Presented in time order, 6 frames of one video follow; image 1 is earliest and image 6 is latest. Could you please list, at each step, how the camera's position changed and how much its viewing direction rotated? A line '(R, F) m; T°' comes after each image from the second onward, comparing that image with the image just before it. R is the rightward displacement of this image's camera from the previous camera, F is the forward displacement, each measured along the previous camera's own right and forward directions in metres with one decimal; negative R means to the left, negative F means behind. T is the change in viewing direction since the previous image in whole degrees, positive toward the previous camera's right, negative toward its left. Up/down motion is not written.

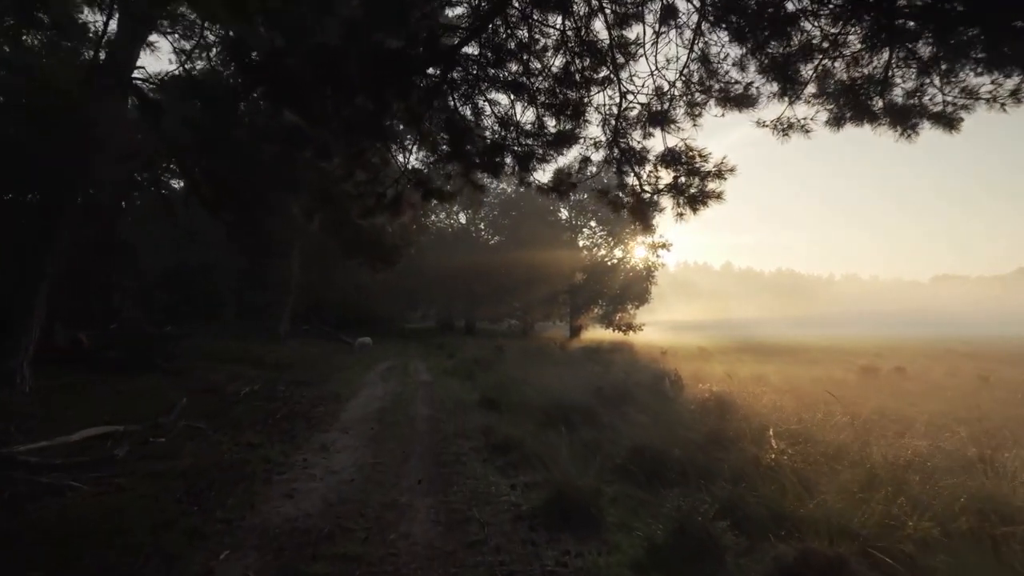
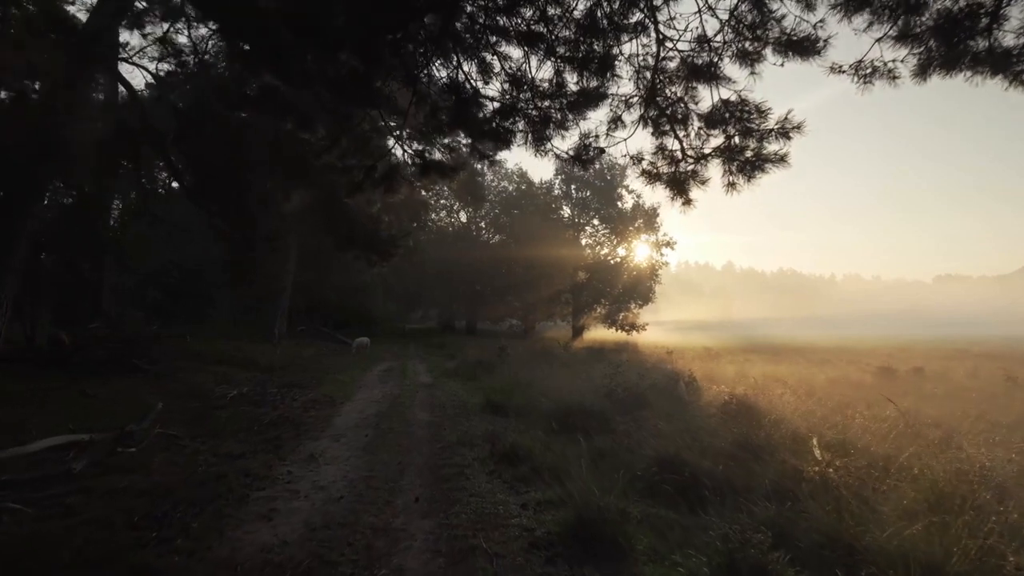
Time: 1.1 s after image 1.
(-0.1, +1.0) m; 0°
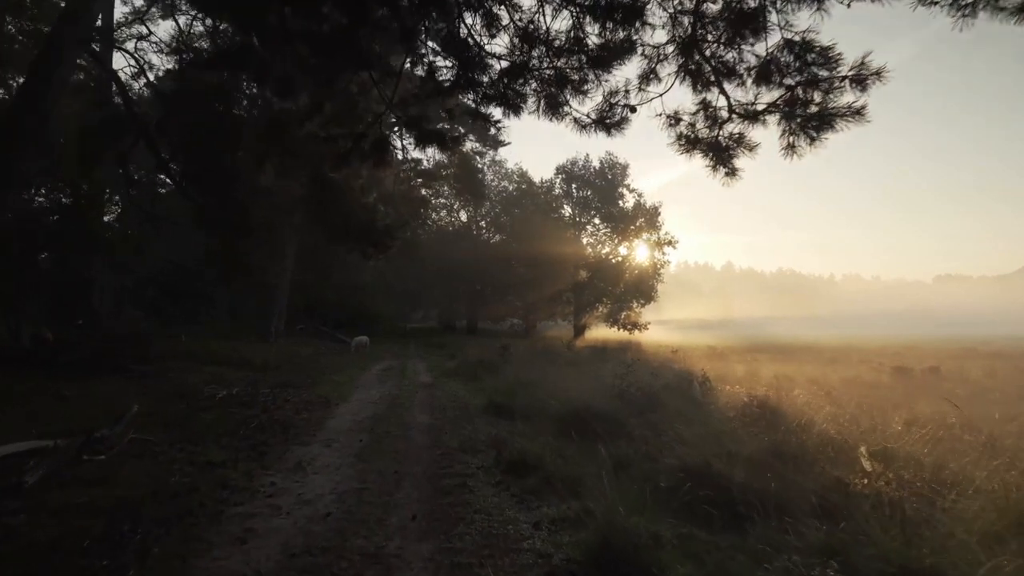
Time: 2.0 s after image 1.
(-0.1, +0.8) m; 0°
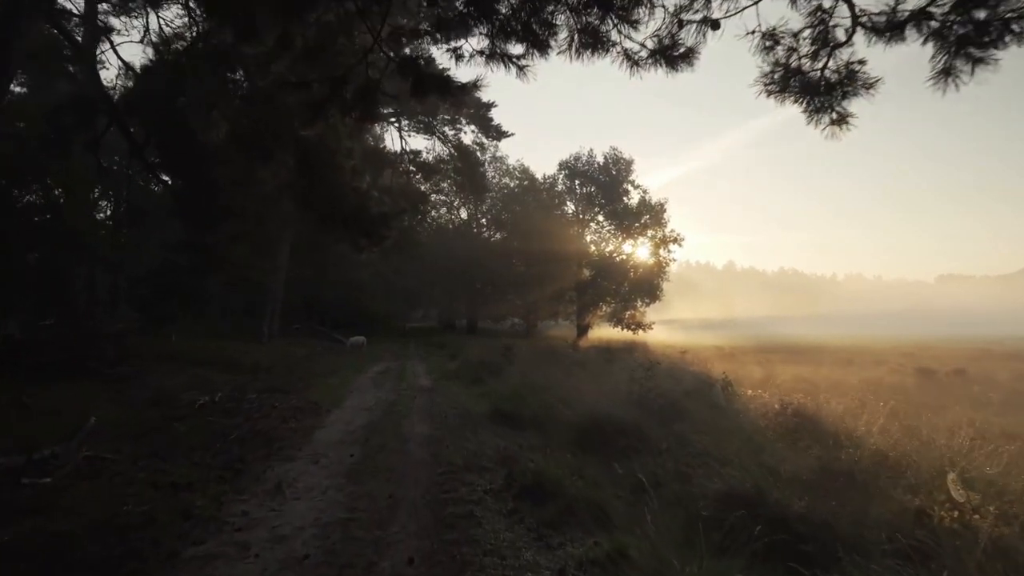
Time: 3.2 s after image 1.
(-0.2, +1.2) m; 0°
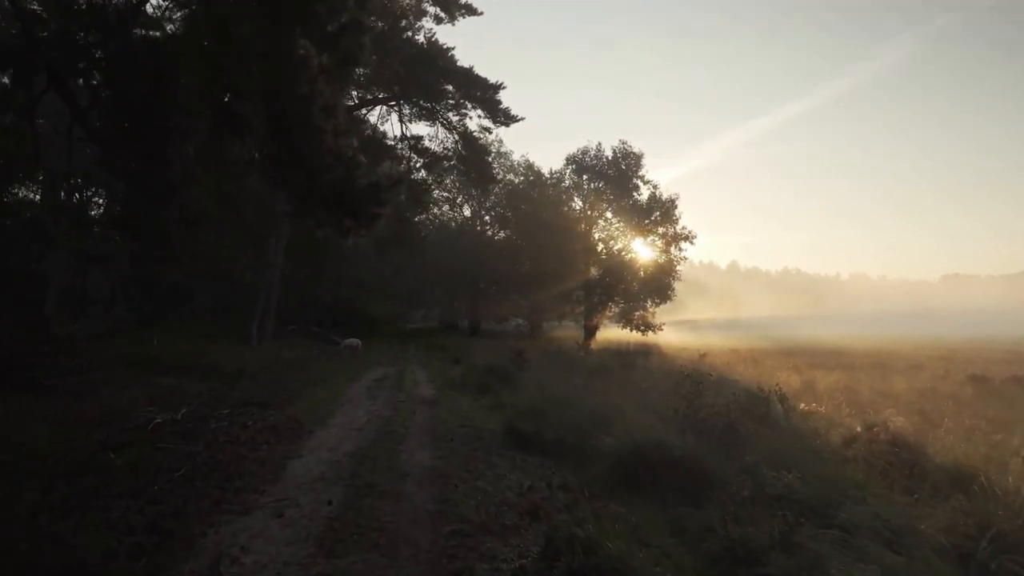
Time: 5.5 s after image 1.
(-0.3, +2.2) m; 0°
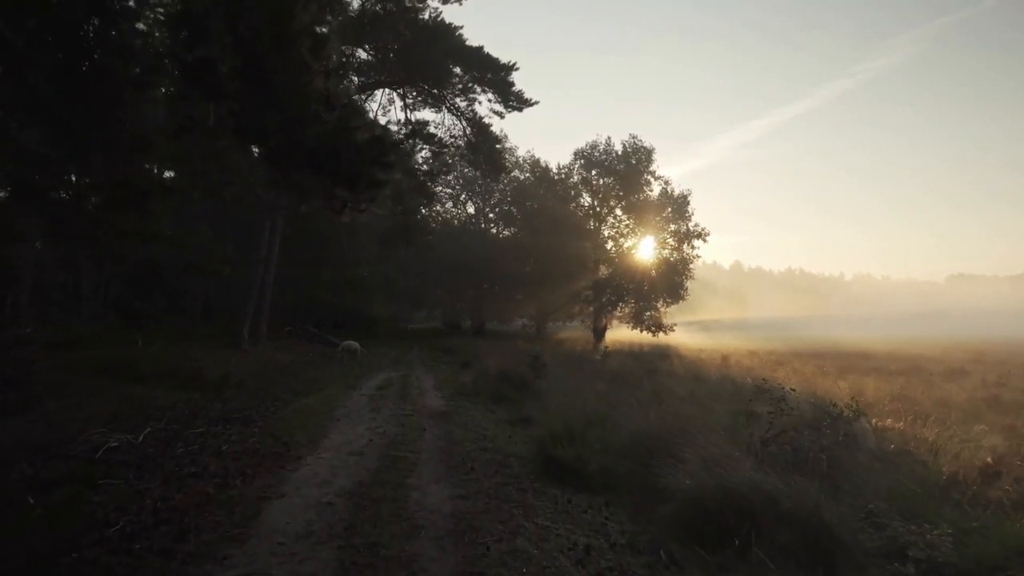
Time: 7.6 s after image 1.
(-0.5, +2.0) m; 0°
